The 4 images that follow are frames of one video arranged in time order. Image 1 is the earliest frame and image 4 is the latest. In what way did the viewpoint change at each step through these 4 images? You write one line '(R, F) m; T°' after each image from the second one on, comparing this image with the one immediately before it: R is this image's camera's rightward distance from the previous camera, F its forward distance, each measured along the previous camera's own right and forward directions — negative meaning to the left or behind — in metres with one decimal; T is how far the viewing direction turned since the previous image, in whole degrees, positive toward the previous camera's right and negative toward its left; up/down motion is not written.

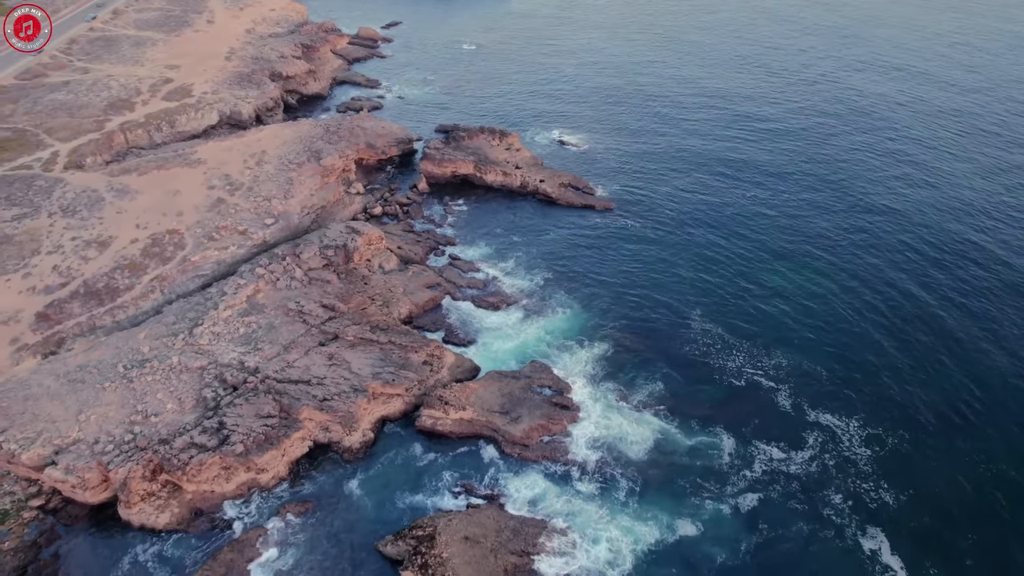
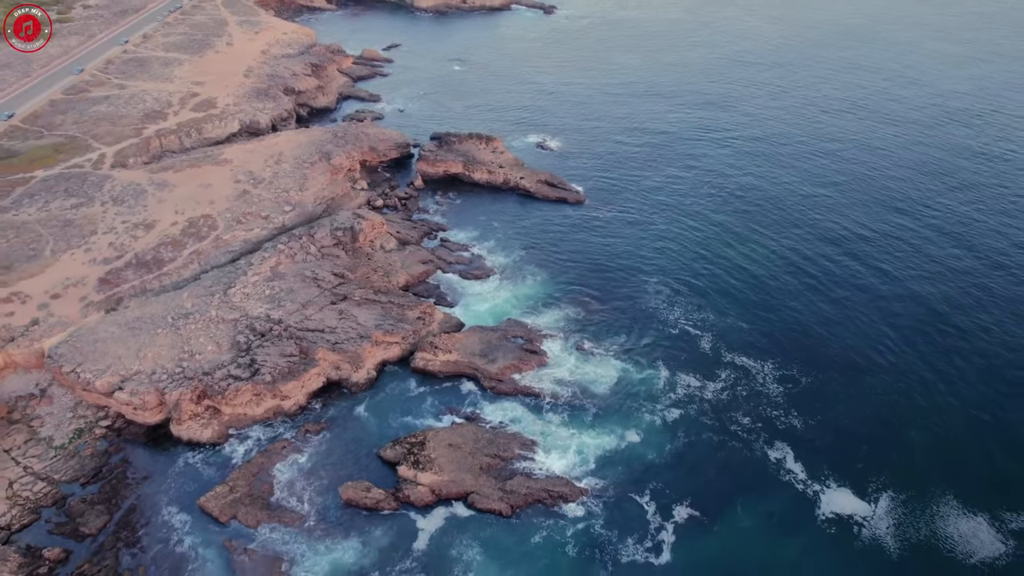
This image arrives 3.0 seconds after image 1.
(+2.0, -9.1) m; 0°
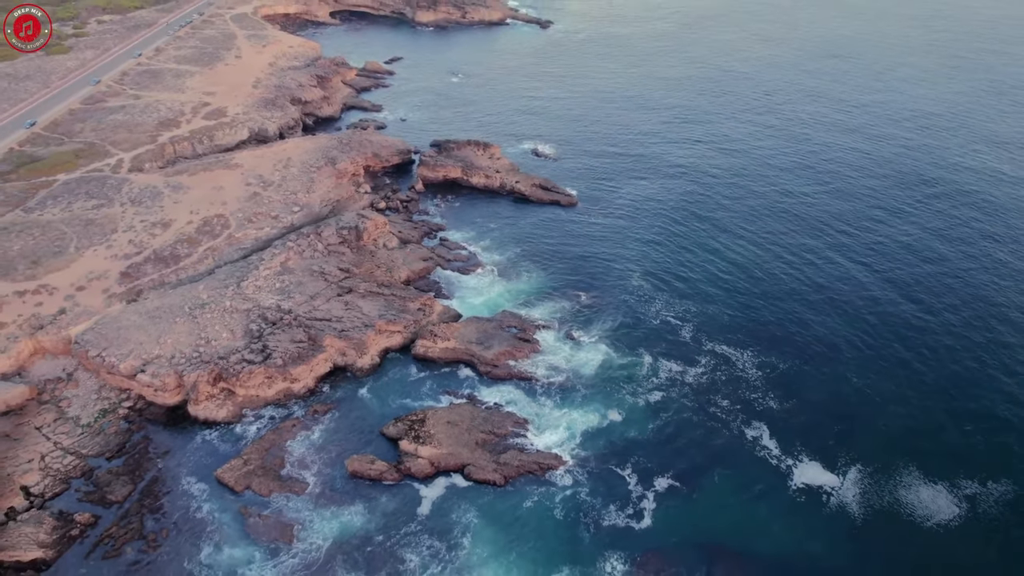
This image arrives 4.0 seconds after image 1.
(+0.5, -3.6) m; 0°
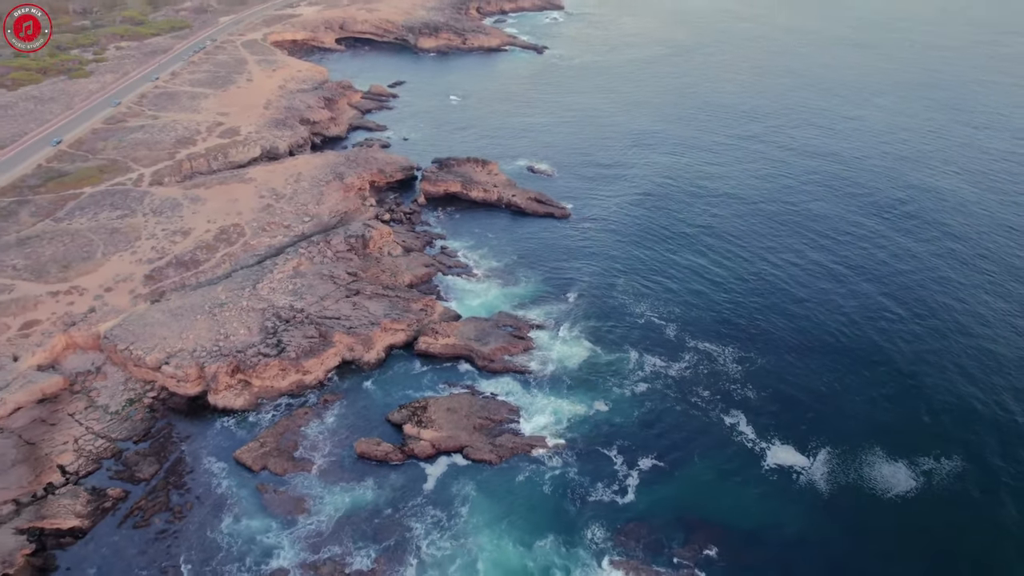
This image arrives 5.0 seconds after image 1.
(+0.4, -4.3) m; 0°
